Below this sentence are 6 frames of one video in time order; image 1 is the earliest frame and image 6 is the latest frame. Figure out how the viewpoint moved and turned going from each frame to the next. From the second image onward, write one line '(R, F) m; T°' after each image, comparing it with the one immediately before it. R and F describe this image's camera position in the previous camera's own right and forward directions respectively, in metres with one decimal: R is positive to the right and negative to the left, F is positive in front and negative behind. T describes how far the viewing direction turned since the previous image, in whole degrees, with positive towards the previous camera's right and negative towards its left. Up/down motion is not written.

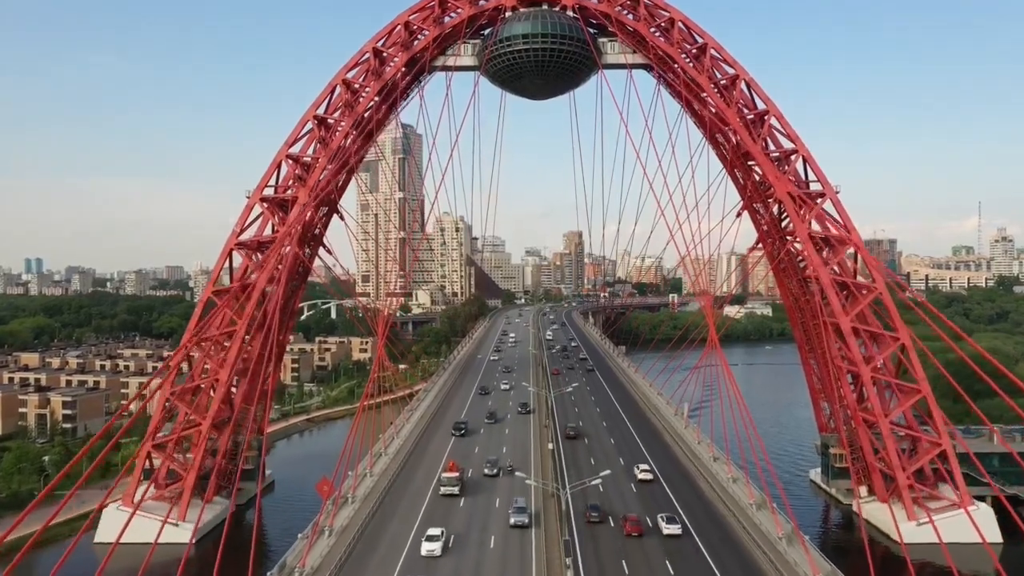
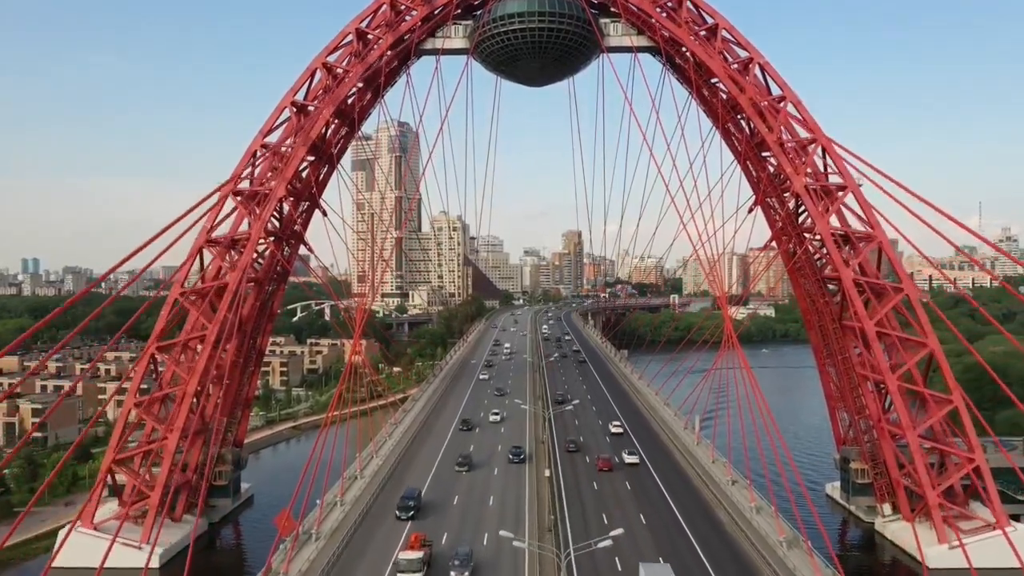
(+0.1, +1.7) m; 0°
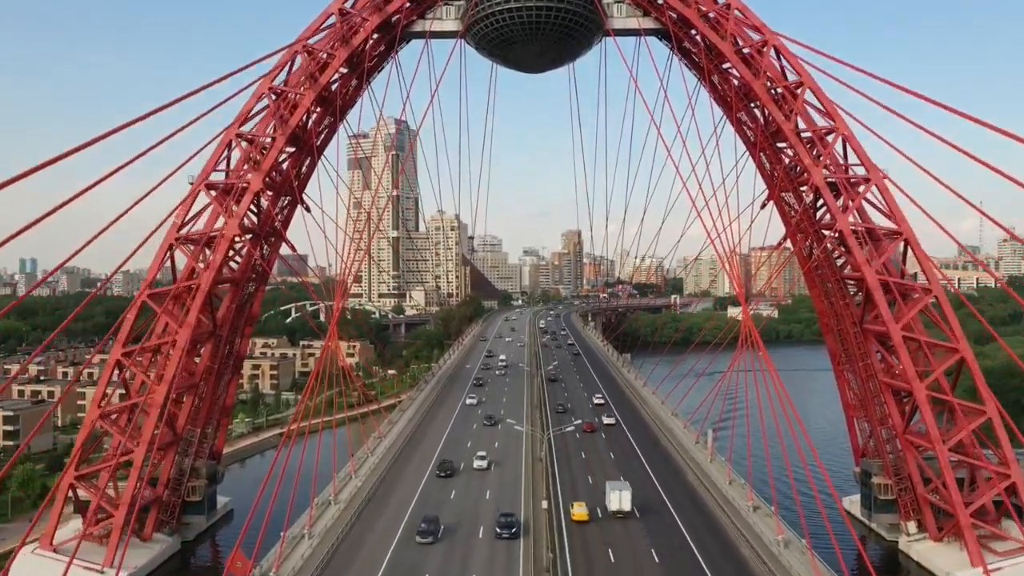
(+0.1, +1.5) m; 0°
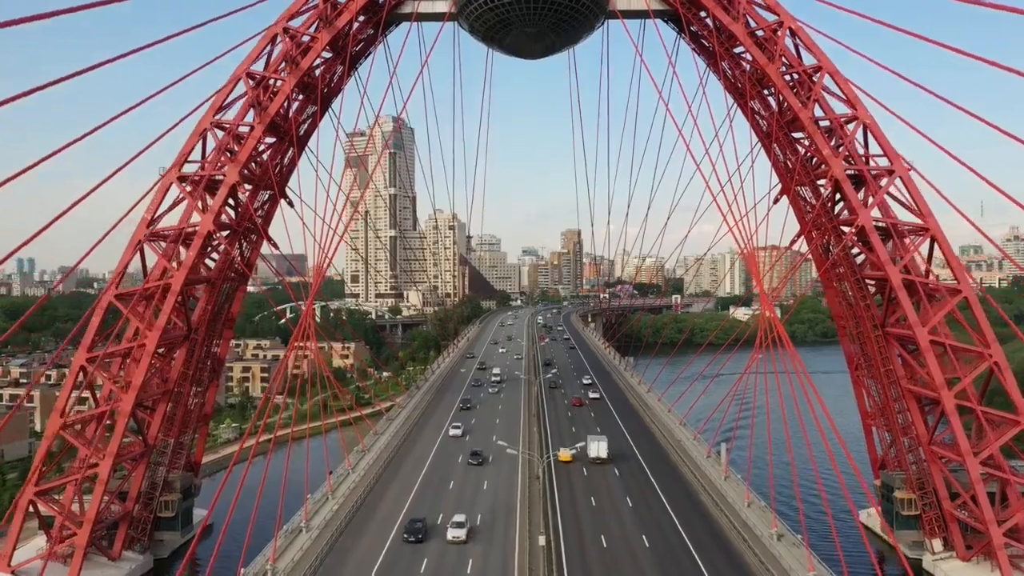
(+0.1, +1.3) m; 0°
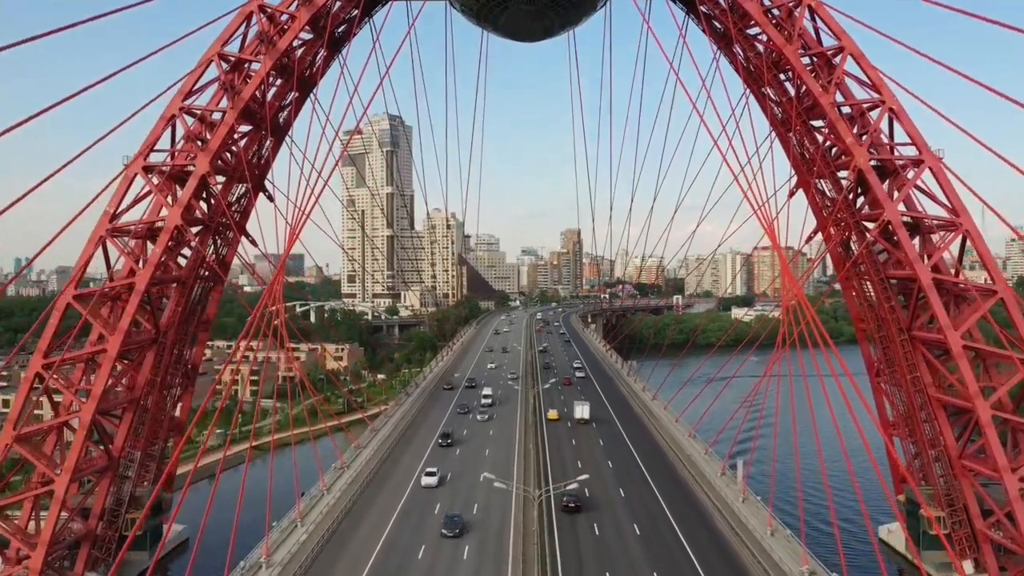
(+0.1, +1.4) m; 0°
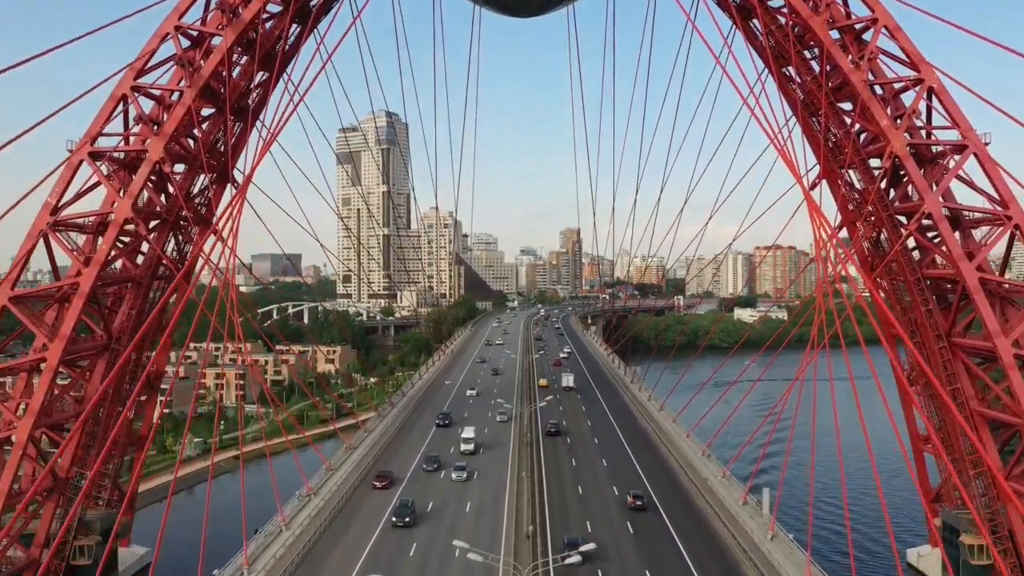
(+0.1, +1.7) m; 0°
